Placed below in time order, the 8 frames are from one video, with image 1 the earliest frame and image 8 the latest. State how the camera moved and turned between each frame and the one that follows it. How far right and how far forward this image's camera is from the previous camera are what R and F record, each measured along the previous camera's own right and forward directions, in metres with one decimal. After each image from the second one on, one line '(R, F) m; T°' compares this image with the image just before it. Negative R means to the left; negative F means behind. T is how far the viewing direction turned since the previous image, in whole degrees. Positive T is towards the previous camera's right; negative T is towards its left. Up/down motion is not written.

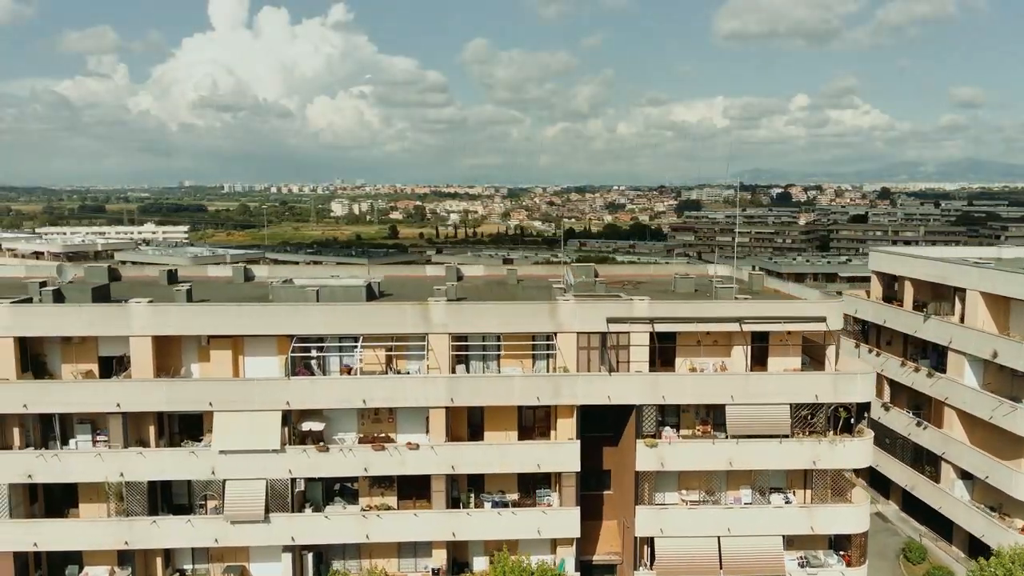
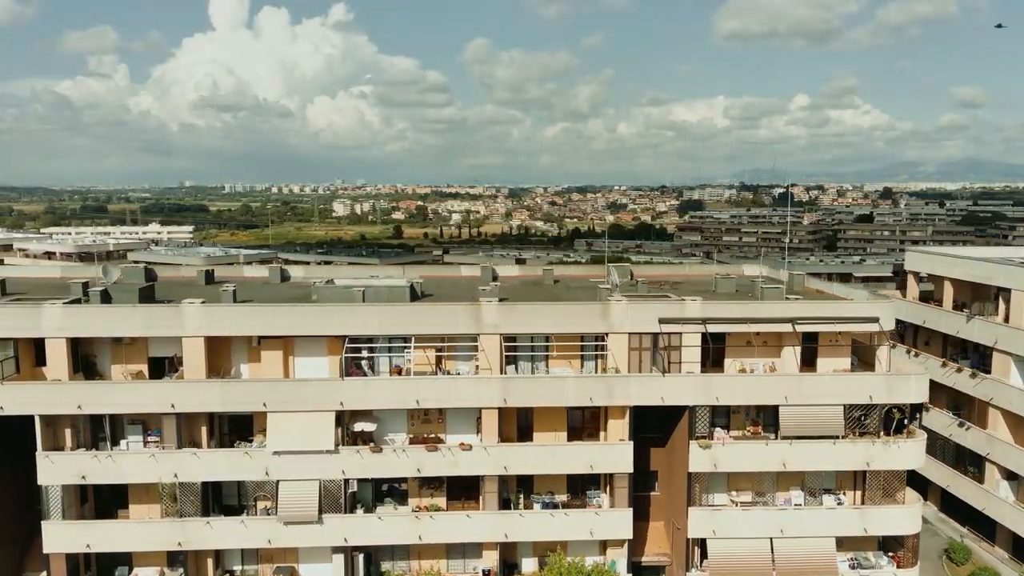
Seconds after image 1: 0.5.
(-1.8, +0.1) m; 0°
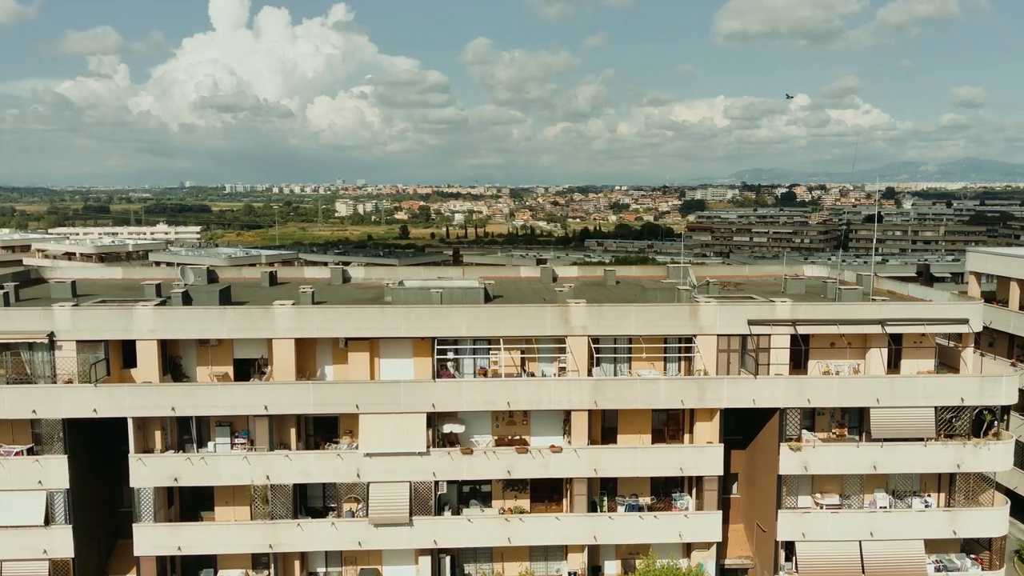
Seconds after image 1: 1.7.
(-3.1, +0.1) m; 0°
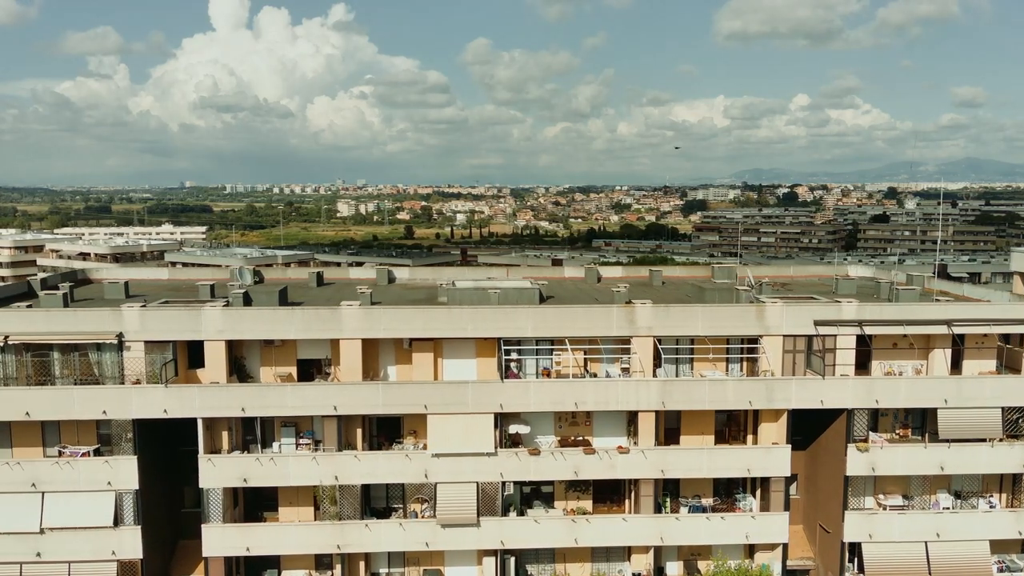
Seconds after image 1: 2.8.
(-2.3, 0.0) m; 0°
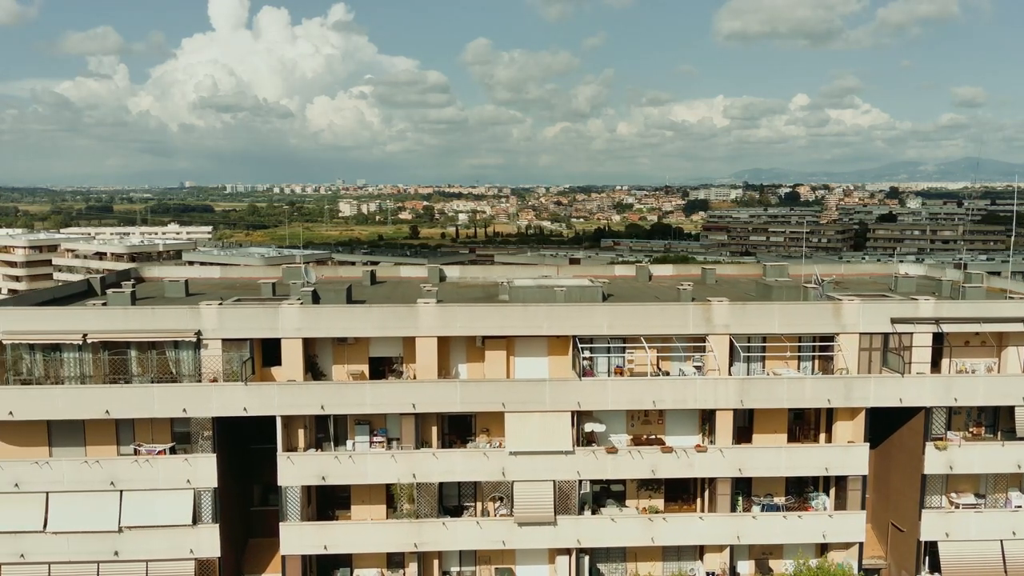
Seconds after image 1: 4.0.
(-2.6, +0.1) m; 0°
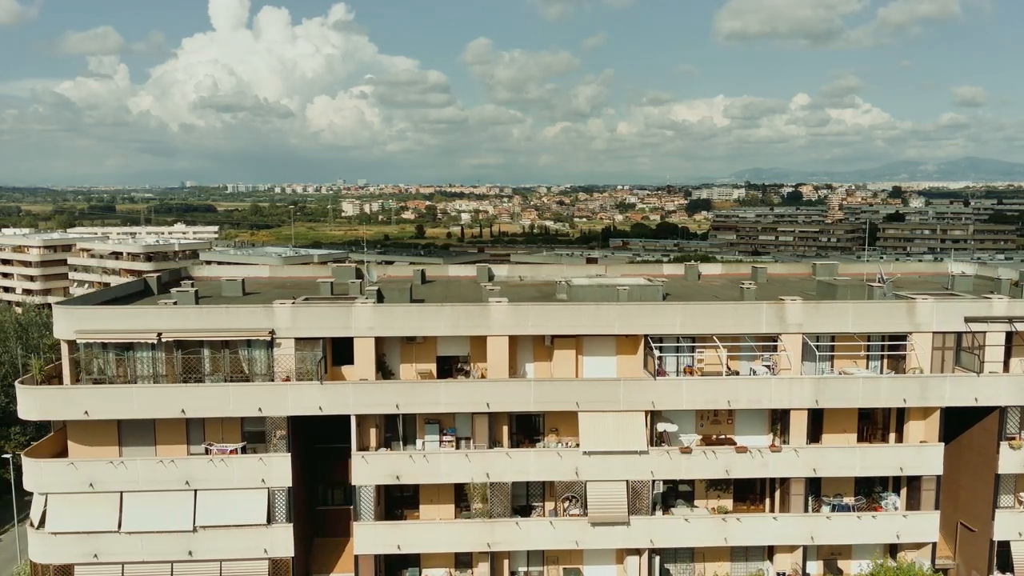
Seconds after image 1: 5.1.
(-2.4, +0.1) m; 0°
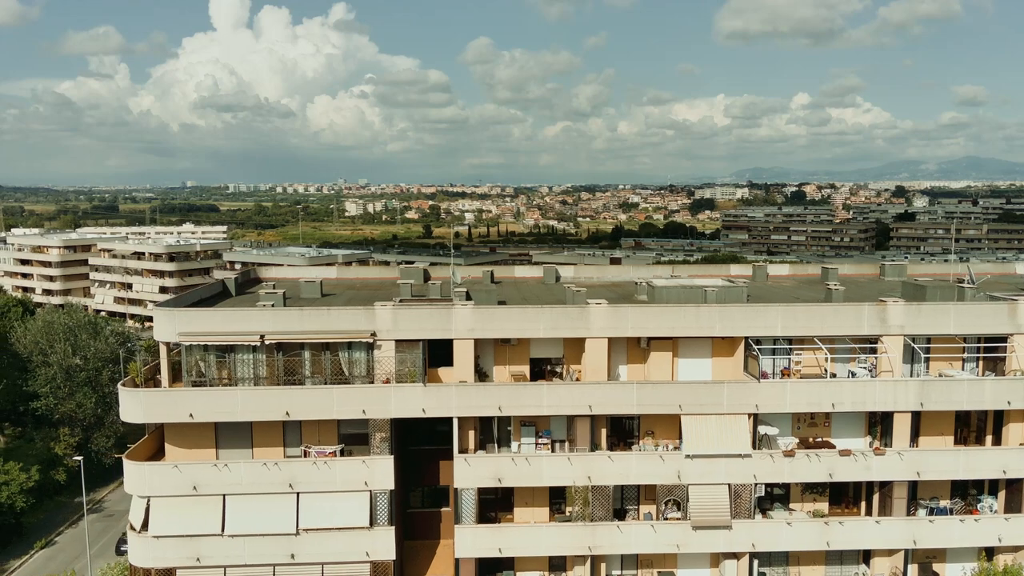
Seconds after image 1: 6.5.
(-3.3, +0.2) m; 0°
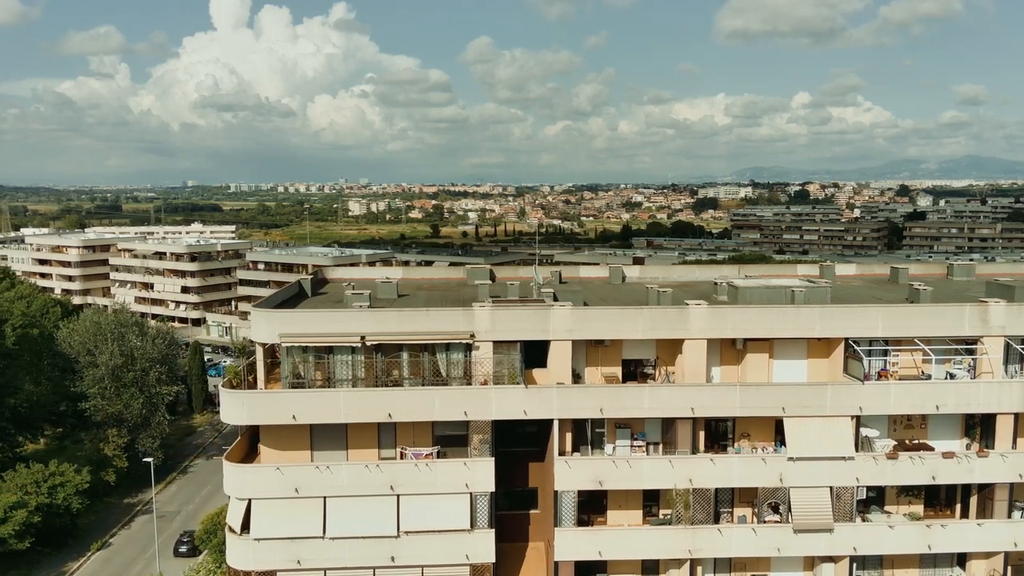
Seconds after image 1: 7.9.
(-3.3, +0.2) m; 0°
